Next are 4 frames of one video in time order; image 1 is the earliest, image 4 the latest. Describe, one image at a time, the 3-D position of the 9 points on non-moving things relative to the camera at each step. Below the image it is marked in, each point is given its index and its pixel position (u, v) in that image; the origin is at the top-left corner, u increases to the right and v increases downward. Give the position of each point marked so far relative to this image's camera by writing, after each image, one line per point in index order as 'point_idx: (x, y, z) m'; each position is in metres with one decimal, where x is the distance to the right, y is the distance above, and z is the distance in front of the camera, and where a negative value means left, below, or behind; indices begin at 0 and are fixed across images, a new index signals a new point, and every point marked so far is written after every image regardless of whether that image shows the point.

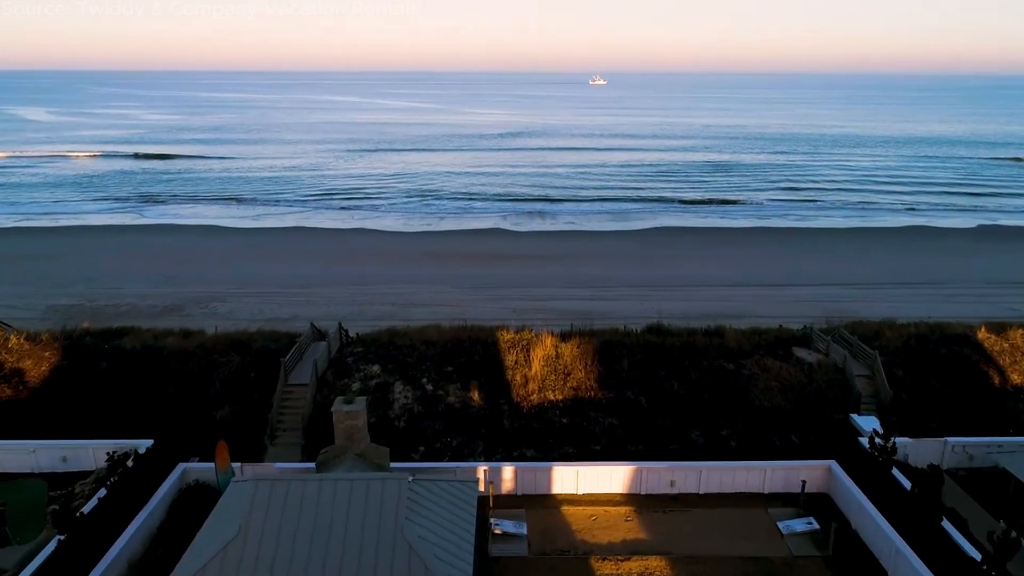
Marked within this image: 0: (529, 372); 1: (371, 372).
0: (+0.1, -0.7, +7.8) m
1: (-1.2, -0.7, +7.7) m
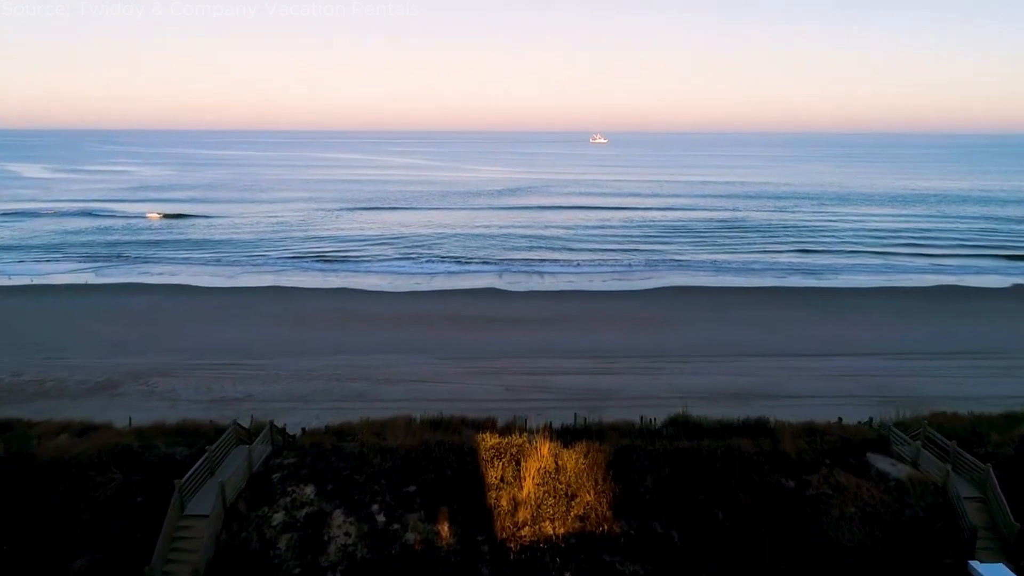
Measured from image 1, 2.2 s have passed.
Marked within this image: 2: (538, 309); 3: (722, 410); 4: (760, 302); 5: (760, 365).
0: (0.0, -1.3, +5.7) m
1: (-1.3, -1.3, +5.6) m
2: (+0.5, -0.4, +18.1) m
3: (+2.3, -1.3, +9.7) m
4: (+5.5, -0.3, +19.5) m
5: (+3.7, -1.2, +13.1) m
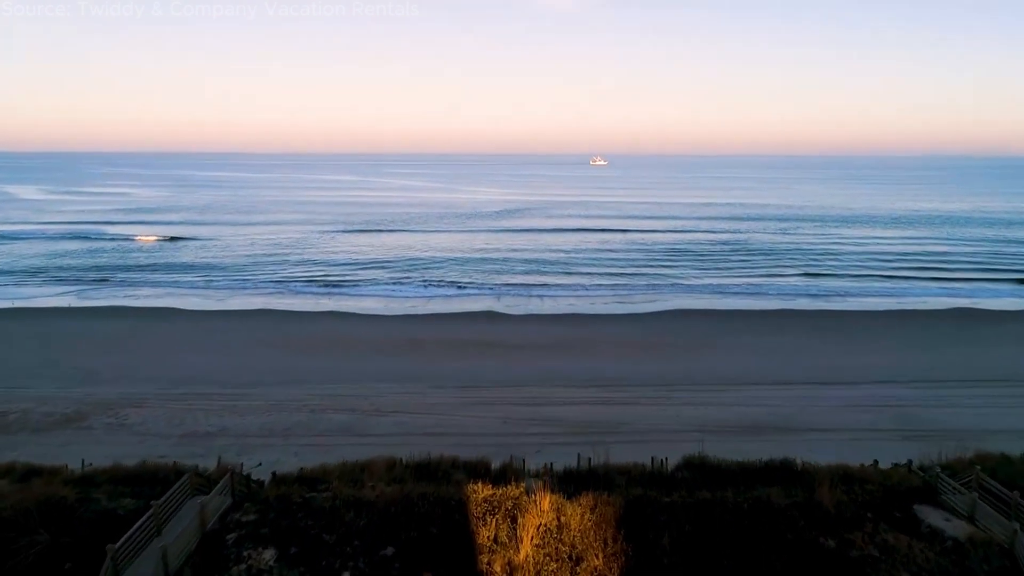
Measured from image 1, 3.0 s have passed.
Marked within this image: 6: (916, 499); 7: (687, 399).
0: (0.0, -1.5, +4.9) m
1: (-1.4, -1.5, +4.8) m
2: (+0.5, -0.9, +17.3) m
3: (+2.3, -1.6, +8.9) m
4: (+5.4, -0.8, +18.7) m
5: (+3.6, -1.5, +12.3) m
6: (+2.6, -1.4, +5.8) m
7: (+2.4, -1.5, +11.9) m
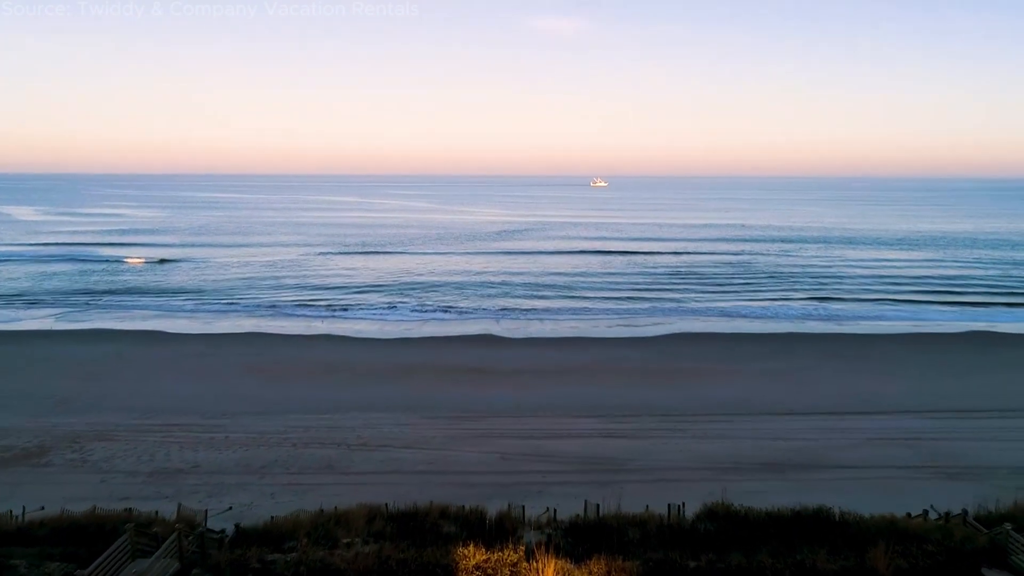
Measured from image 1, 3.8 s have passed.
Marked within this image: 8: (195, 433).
0: (0.0, -1.6, +4.0) m
1: (-1.4, -1.6, +3.9) m
2: (+0.5, -1.3, +16.4) m
3: (+2.3, -1.8, +8.0) m
4: (+5.4, -1.3, +17.9) m
5: (+3.6, -1.8, +11.5) m
6: (+2.6, -1.5, +4.9) m
7: (+2.4, -1.8, +11.1) m
8: (-3.9, -1.8, +10.8) m
